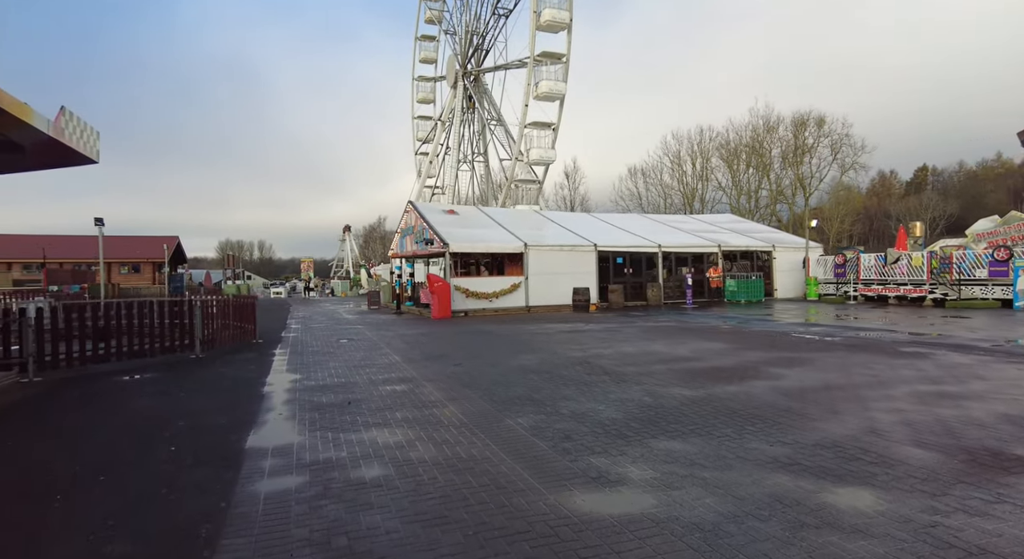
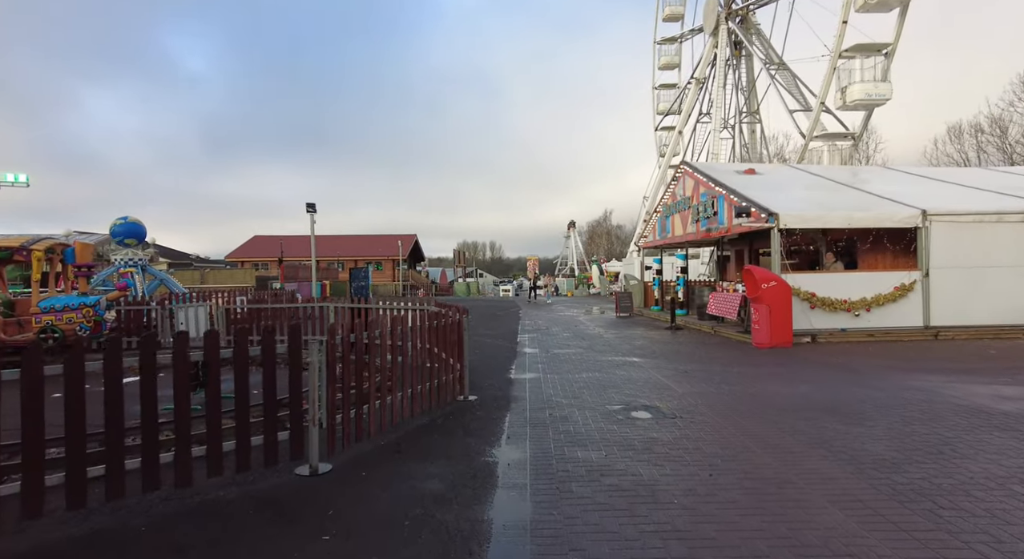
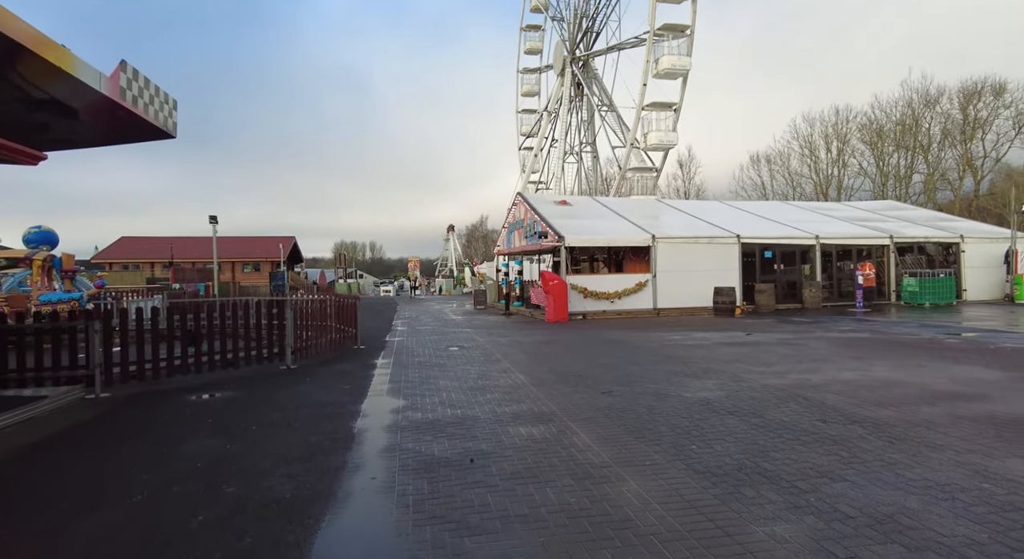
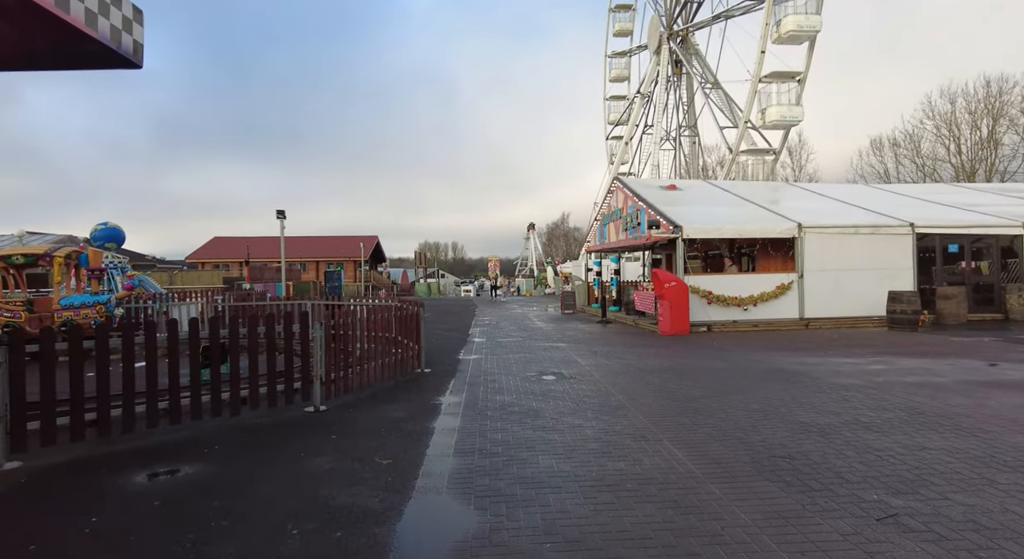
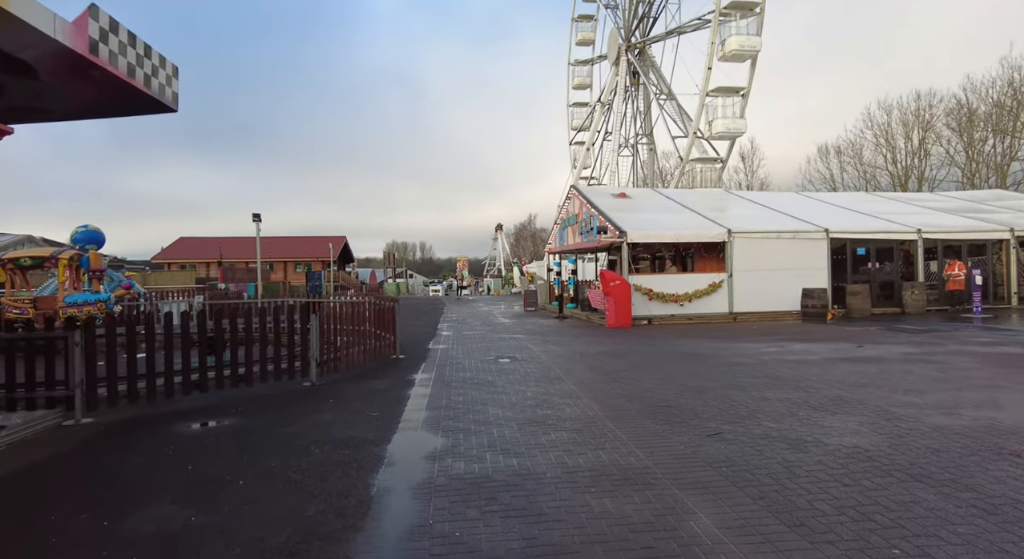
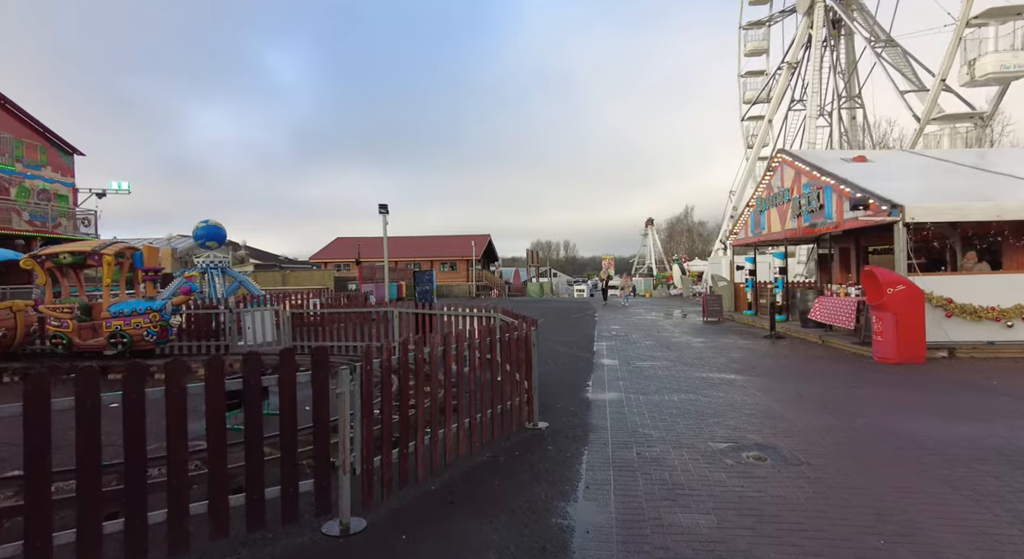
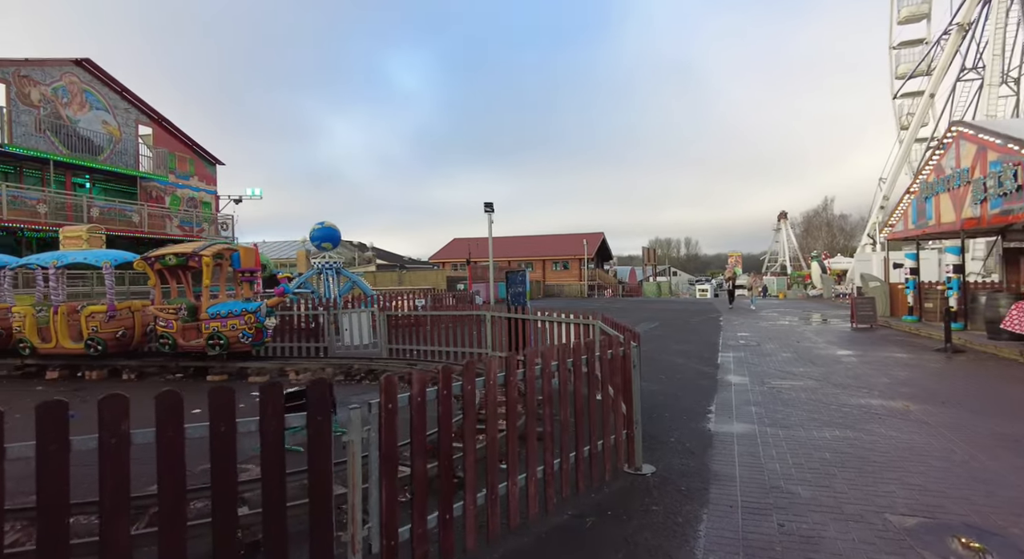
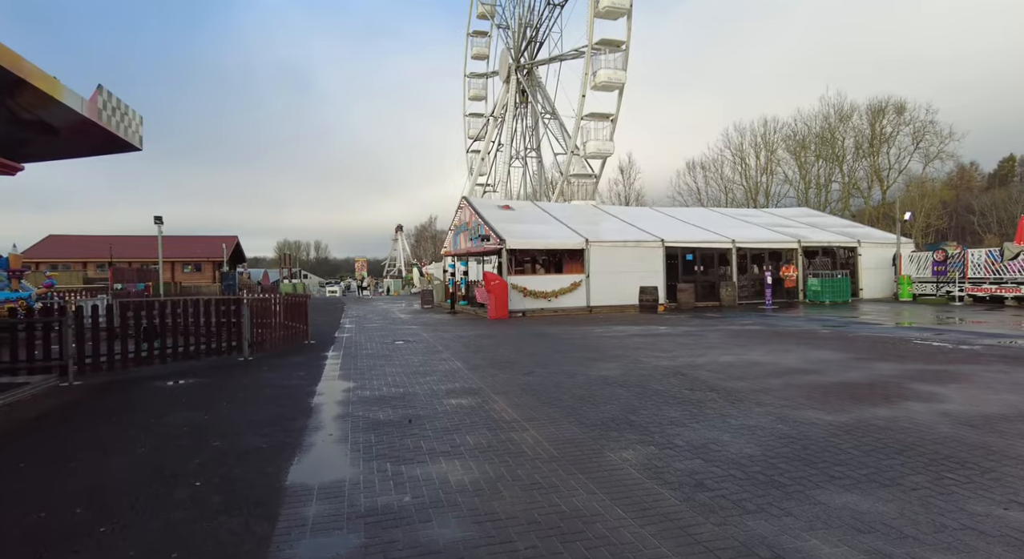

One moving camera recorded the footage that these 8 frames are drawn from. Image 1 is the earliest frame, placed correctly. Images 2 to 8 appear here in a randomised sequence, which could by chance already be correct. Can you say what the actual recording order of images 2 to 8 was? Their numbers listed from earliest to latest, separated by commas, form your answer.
8, 3, 5, 4, 2, 6, 7
